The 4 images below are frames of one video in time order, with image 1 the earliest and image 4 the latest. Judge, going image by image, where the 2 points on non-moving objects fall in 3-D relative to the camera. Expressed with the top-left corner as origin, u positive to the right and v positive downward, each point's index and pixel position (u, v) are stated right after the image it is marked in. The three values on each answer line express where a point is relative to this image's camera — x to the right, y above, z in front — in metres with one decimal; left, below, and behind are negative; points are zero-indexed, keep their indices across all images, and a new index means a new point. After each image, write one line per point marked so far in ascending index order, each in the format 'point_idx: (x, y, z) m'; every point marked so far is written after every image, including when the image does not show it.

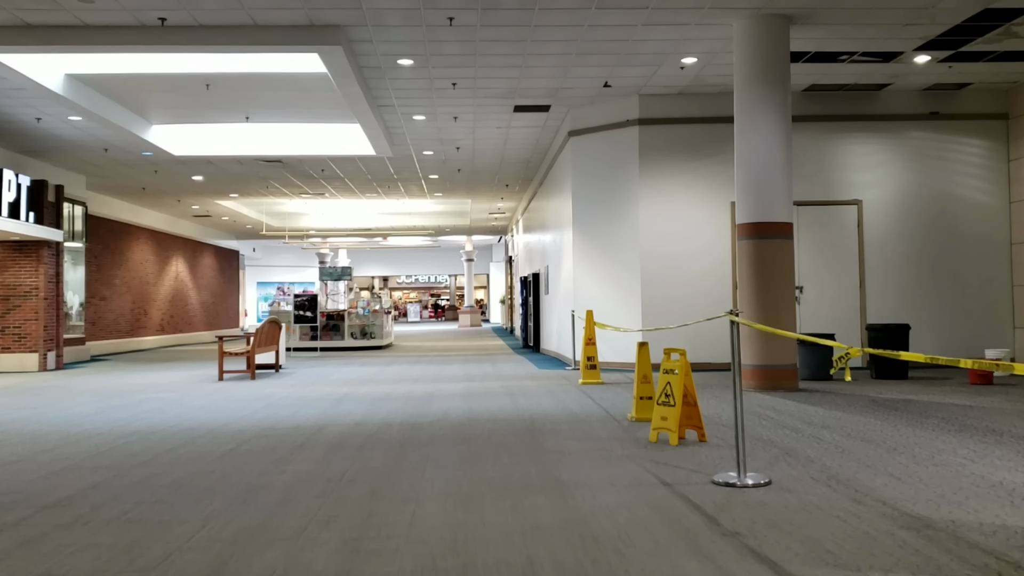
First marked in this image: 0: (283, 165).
0: (-3.8, +2.0, +16.0) m
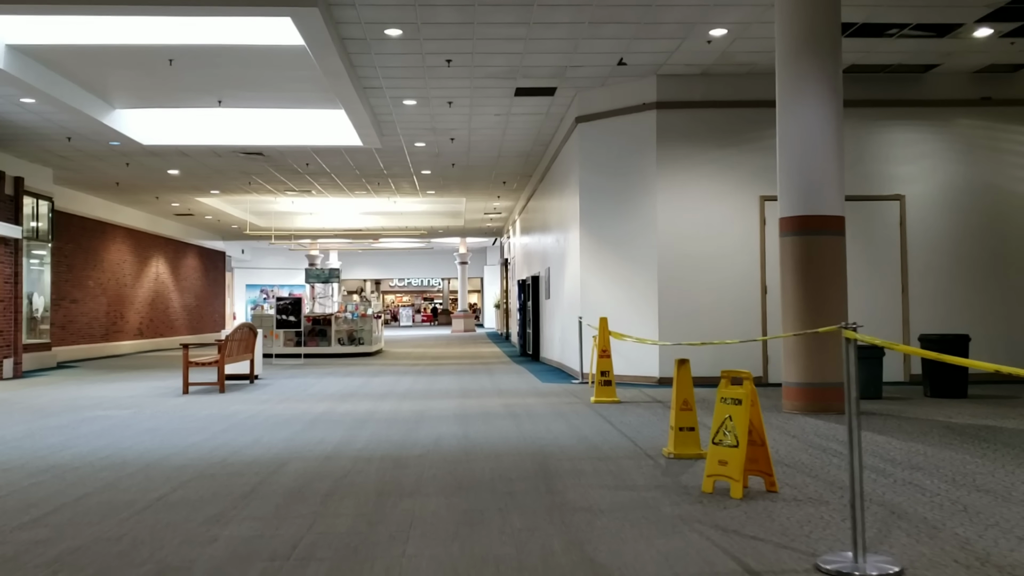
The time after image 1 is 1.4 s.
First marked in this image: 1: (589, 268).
0: (-3.8, +2.0, +14.8) m
1: (+0.9, +0.2, +10.7) m
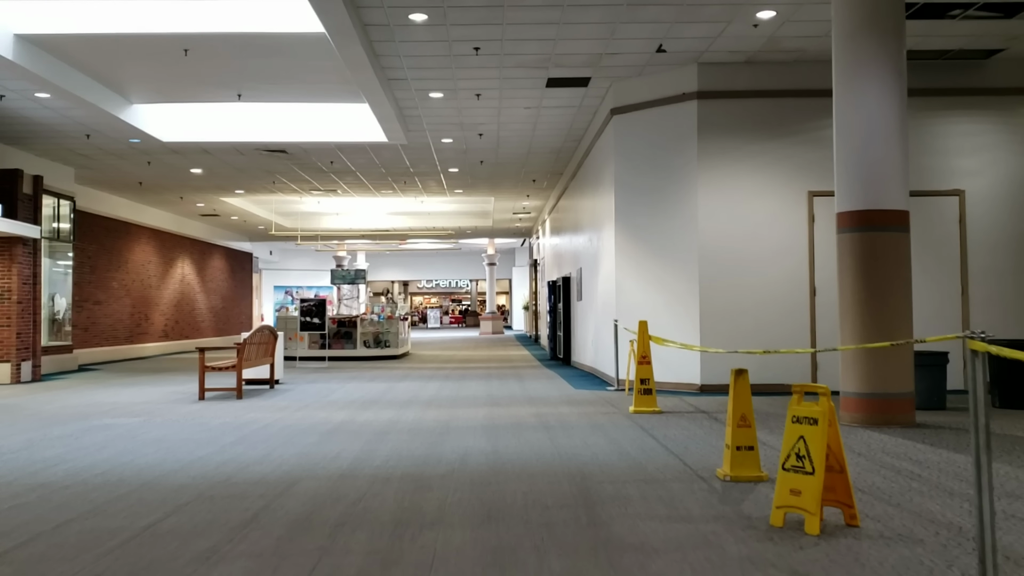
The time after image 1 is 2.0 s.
0: (-3.4, +2.0, +14.4) m
1: (+1.2, +0.2, +10.1) m
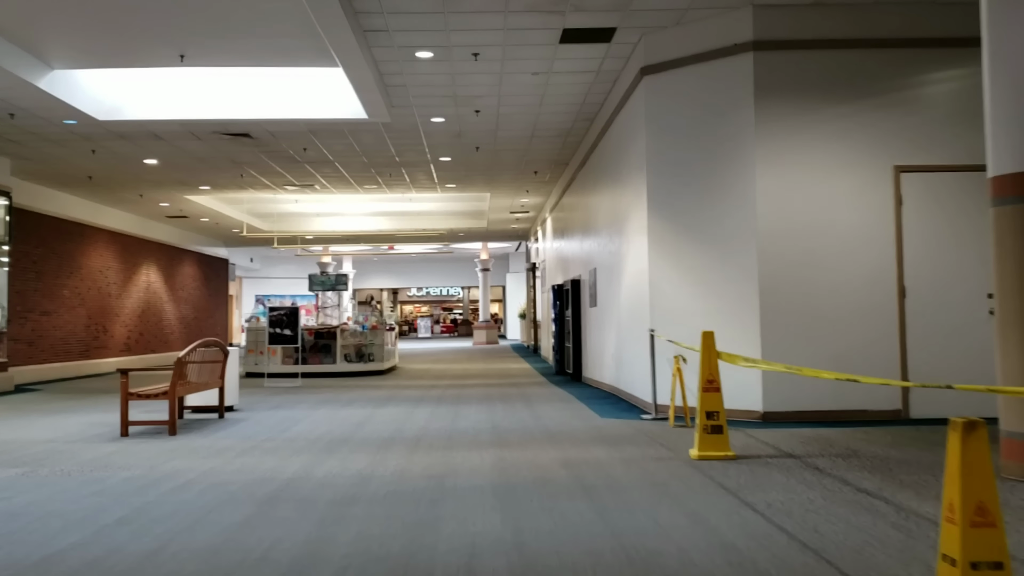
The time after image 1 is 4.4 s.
0: (-3.4, +1.9, +12.3) m
1: (+1.3, +0.2, +8.2) m
